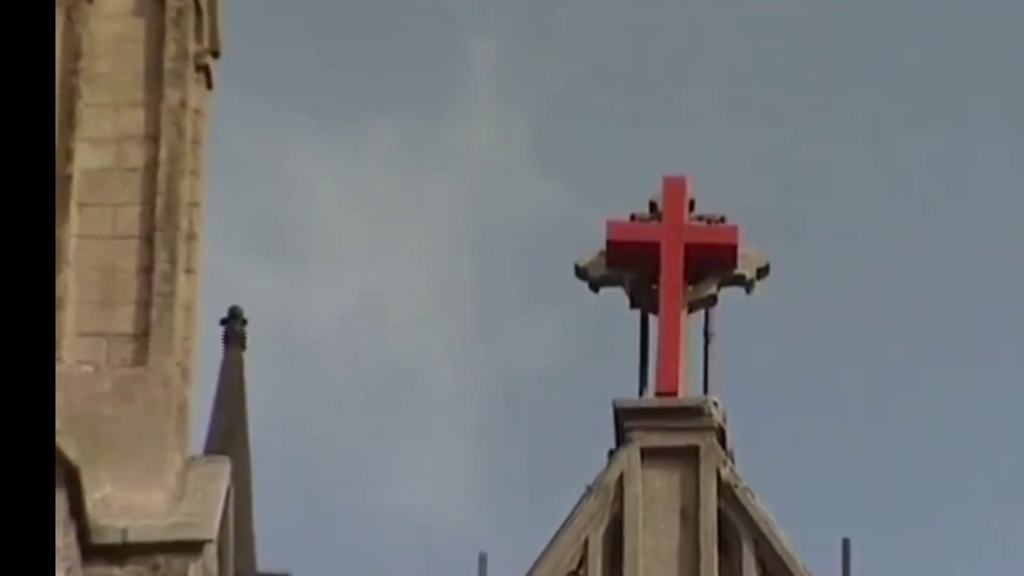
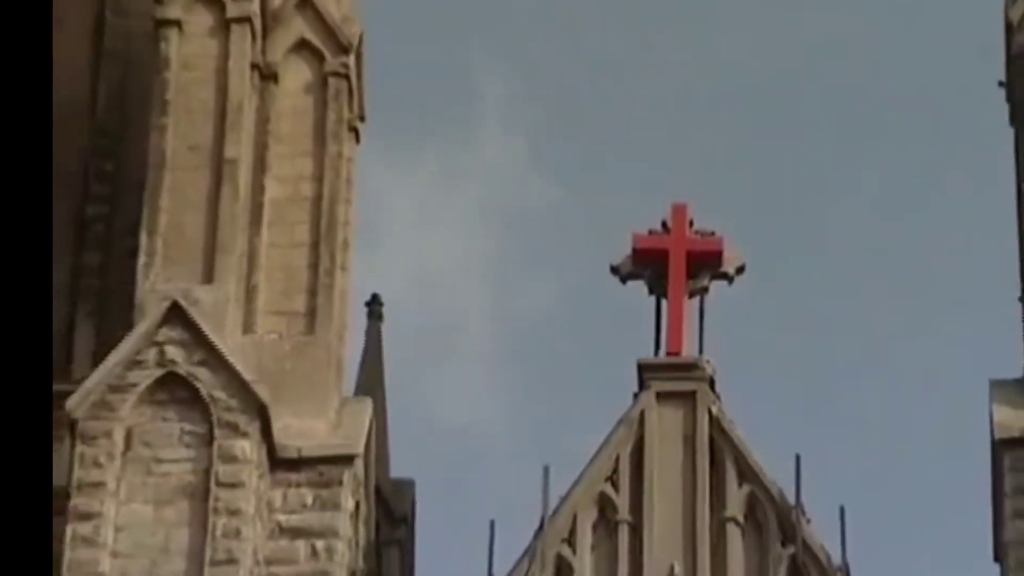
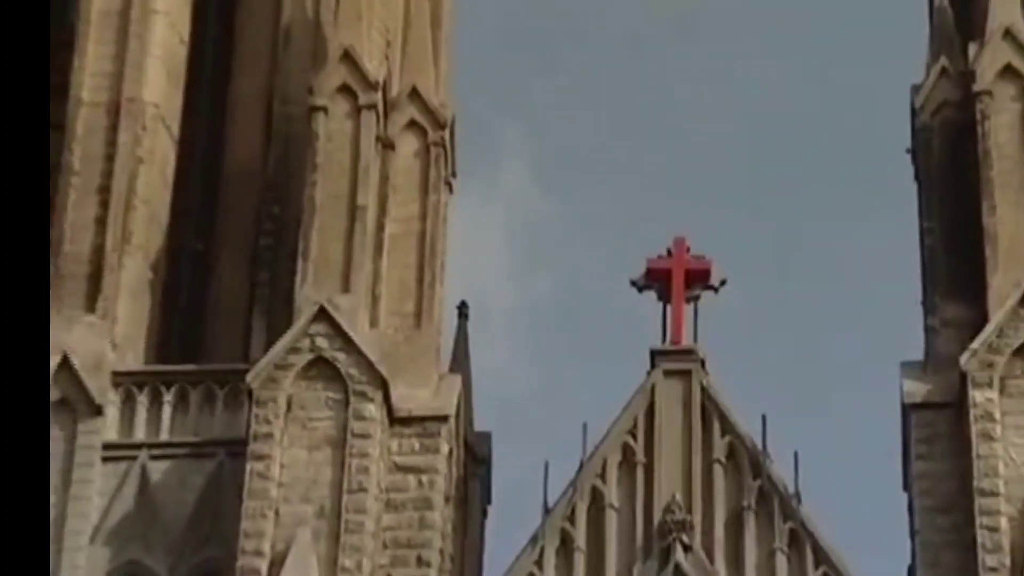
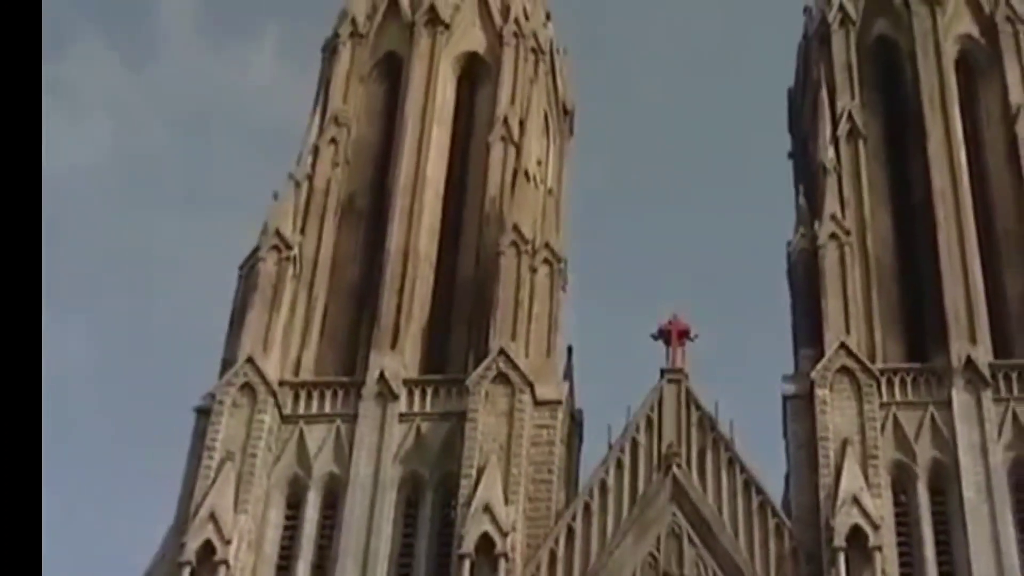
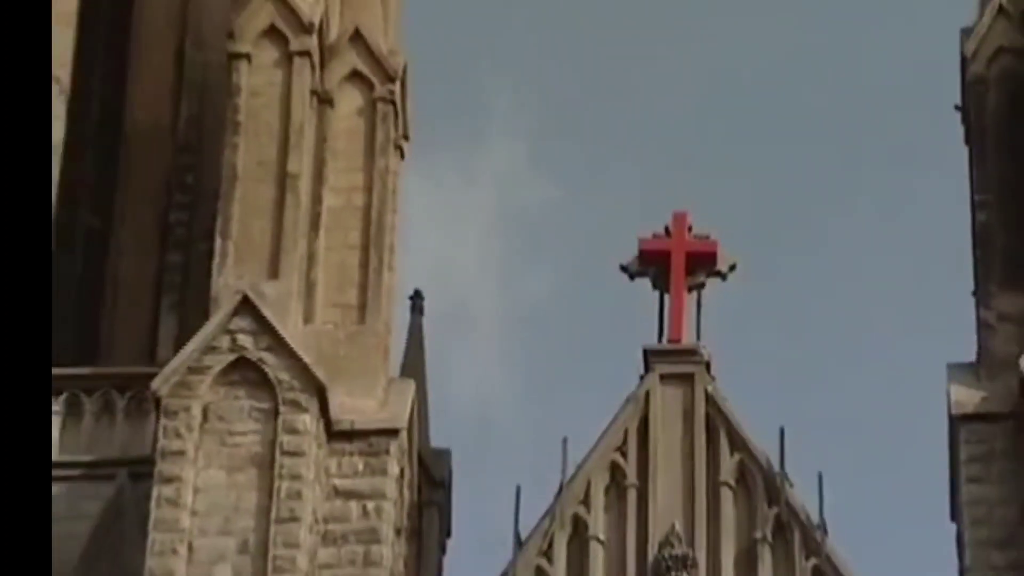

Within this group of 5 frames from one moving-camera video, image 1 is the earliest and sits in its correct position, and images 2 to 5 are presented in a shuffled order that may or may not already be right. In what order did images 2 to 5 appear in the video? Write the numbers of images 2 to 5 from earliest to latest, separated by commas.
2, 5, 3, 4
